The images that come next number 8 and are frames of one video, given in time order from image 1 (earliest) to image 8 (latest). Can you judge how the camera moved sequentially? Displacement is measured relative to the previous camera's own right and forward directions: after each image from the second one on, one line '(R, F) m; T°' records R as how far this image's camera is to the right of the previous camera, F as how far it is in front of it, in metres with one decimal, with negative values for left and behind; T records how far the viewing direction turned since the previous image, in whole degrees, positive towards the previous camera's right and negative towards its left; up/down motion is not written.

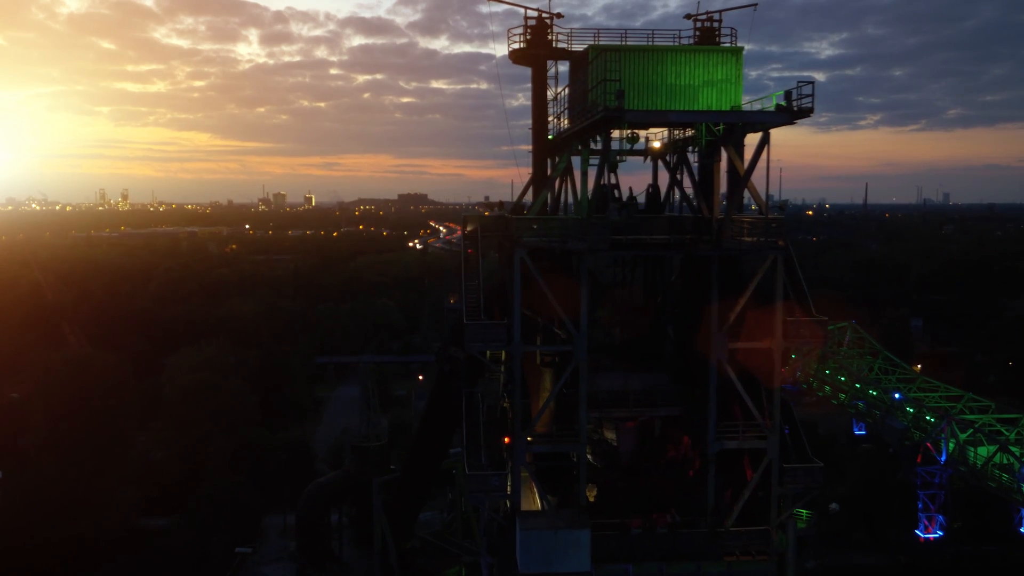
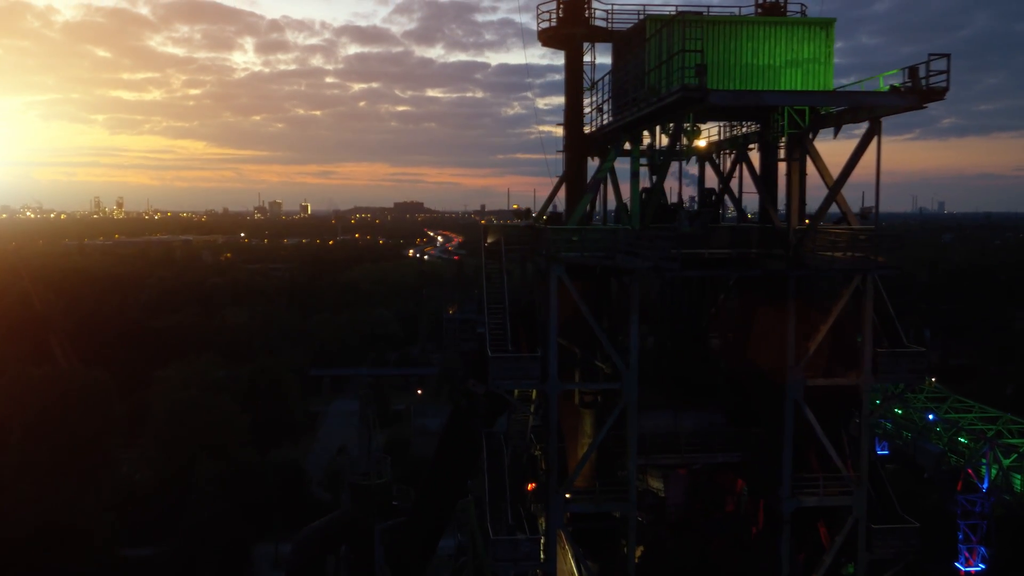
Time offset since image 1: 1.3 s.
(-0.3, +1.5) m; 0°
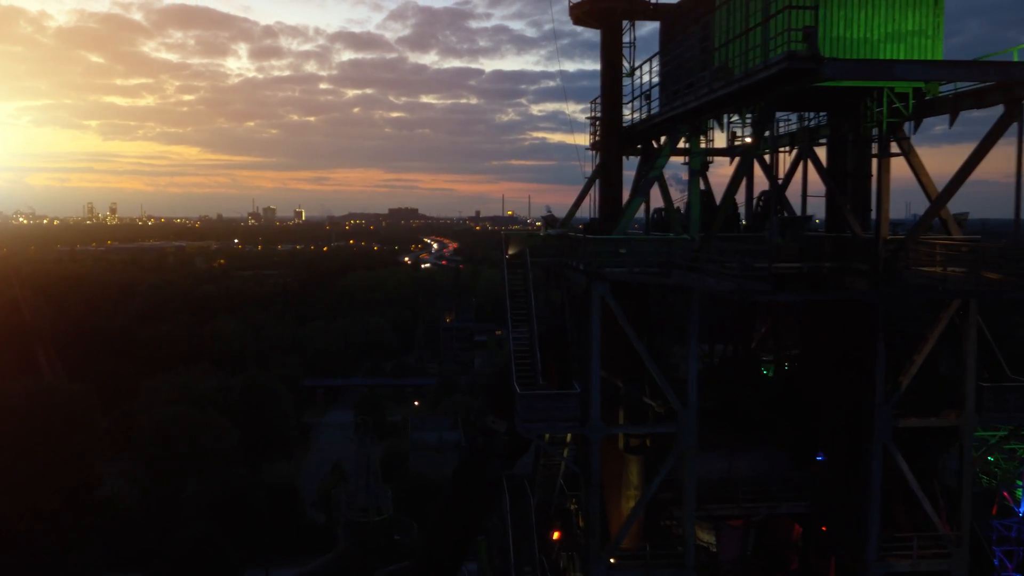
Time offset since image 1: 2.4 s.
(-0.3, +1.2) m; 0°
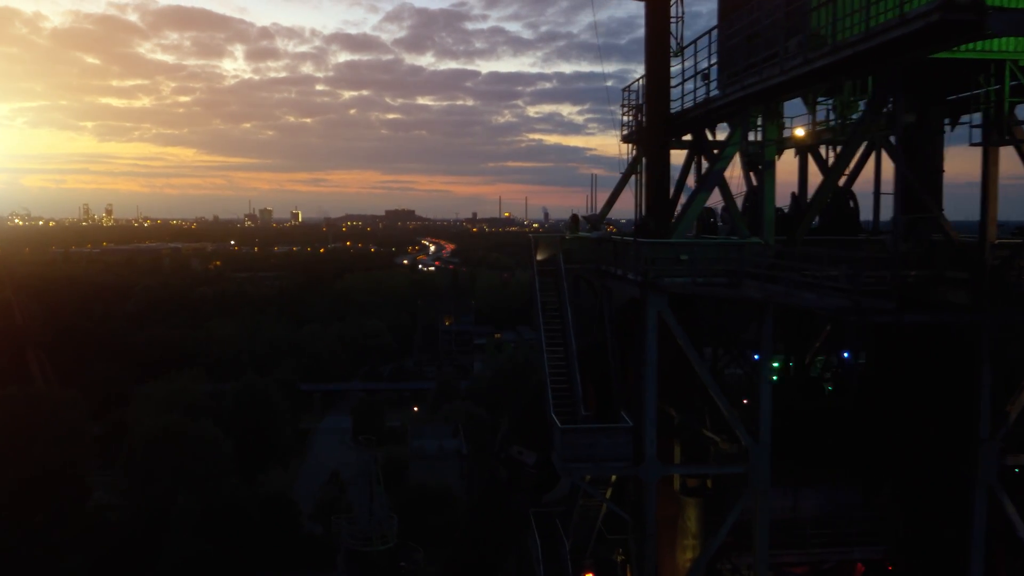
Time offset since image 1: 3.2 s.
(-0.2, +1.0) m; 0°
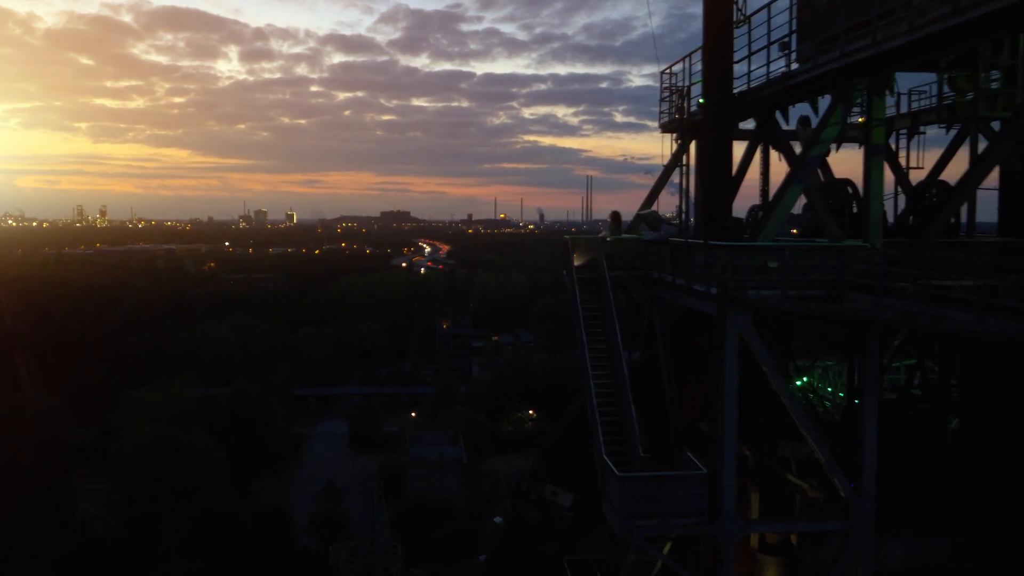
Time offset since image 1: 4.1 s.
(-0.2, +1.0) m; 0°
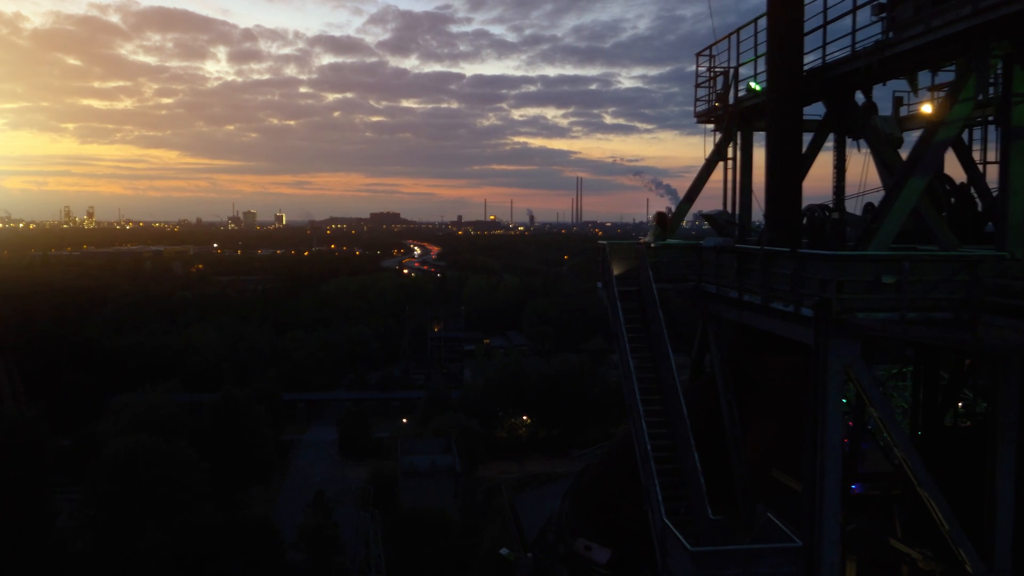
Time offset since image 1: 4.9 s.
(-0.2, +0.9) m; +1°
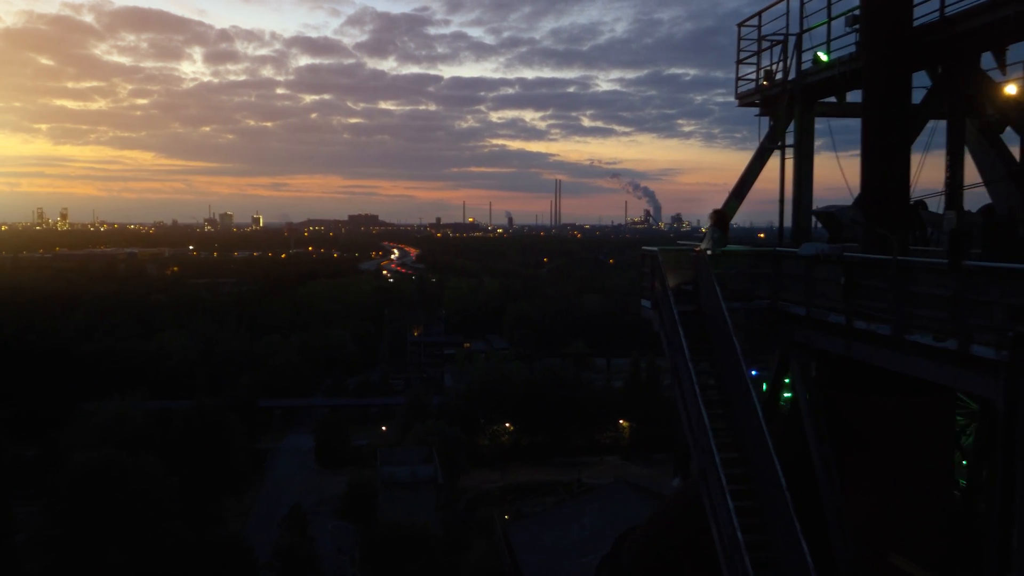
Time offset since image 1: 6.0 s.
(-0.2, +1.0) m; +1°
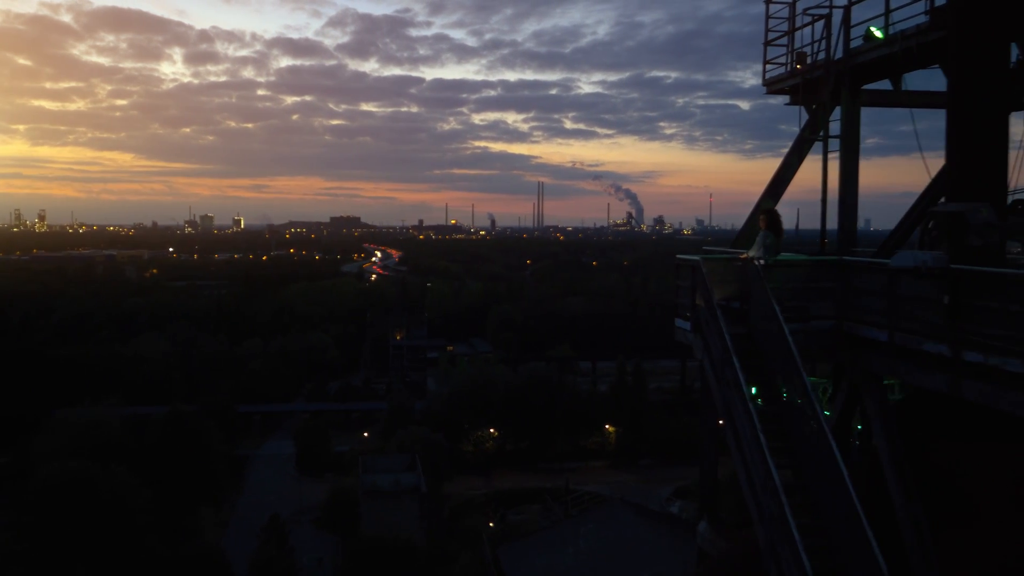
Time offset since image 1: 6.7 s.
(-0.1, +0.6) m; +1°
